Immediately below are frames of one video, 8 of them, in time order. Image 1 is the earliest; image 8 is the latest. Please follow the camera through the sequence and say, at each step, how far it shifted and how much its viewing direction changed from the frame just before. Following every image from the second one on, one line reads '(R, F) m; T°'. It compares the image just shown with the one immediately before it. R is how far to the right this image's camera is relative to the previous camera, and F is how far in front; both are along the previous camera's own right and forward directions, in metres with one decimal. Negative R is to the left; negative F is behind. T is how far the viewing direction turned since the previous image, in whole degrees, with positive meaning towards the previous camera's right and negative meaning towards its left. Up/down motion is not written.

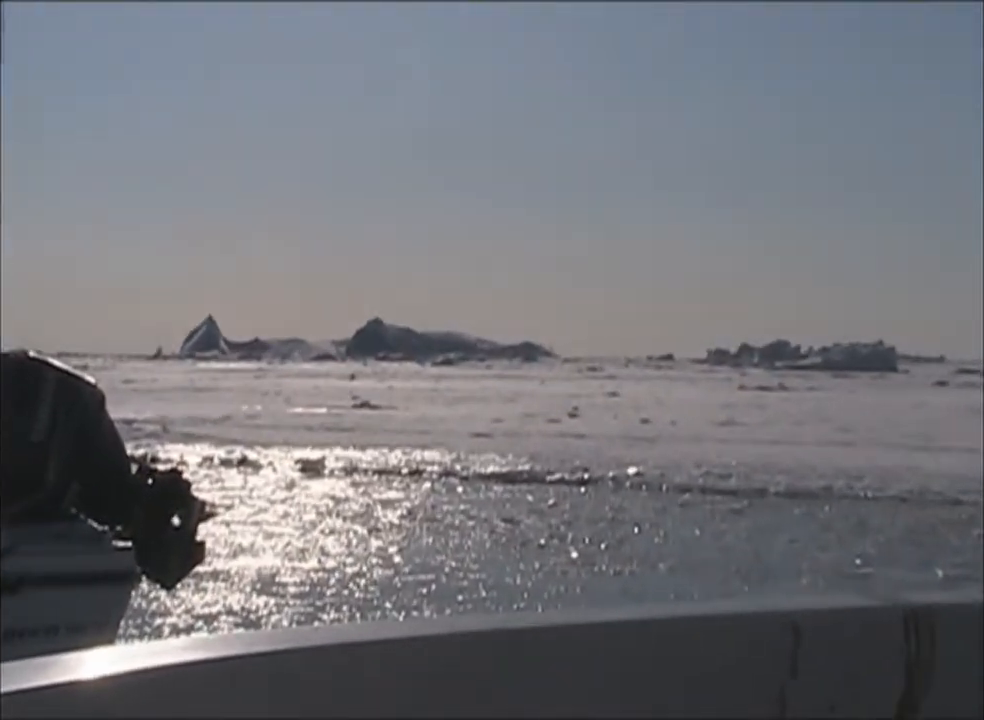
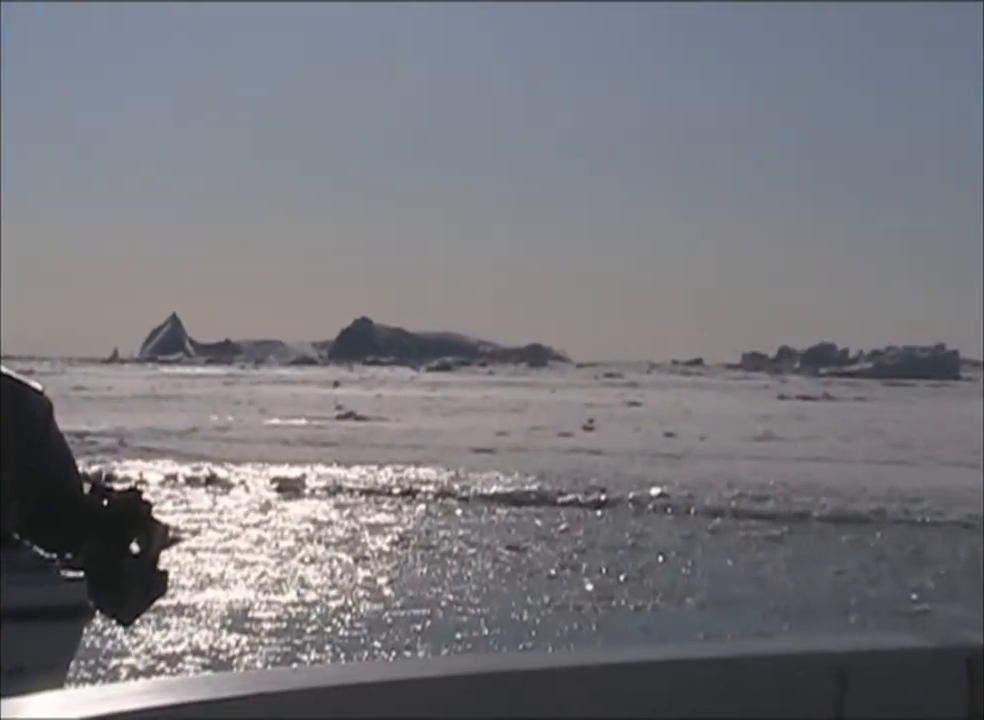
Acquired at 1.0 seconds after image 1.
(+0.2, +3.0) m; -1°
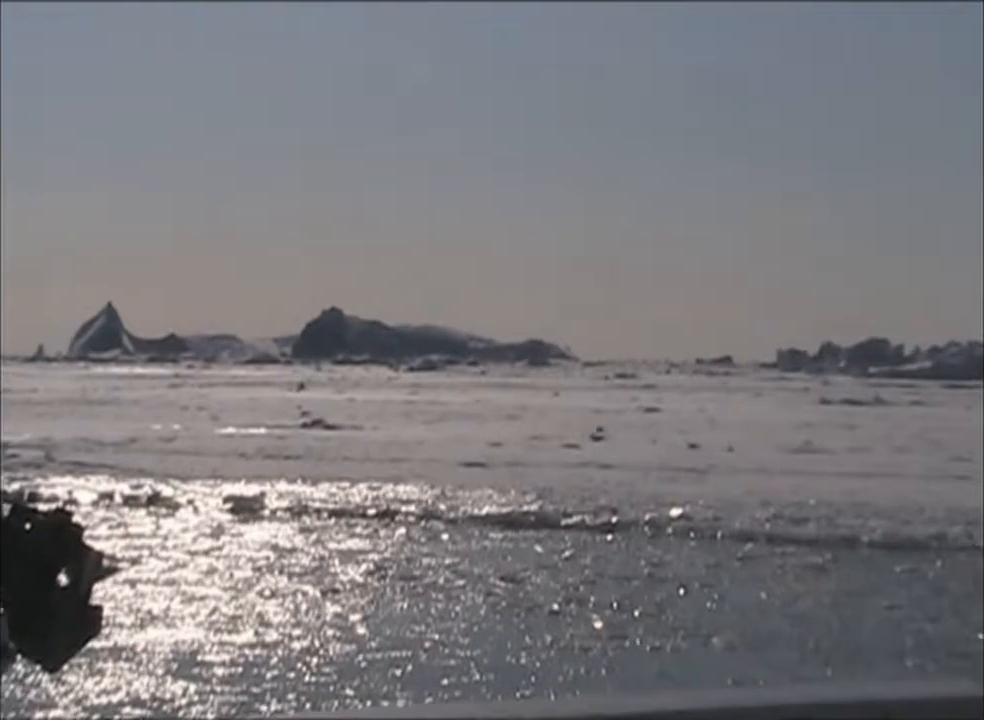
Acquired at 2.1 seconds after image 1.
(+0.2, +3.2) m; 0°
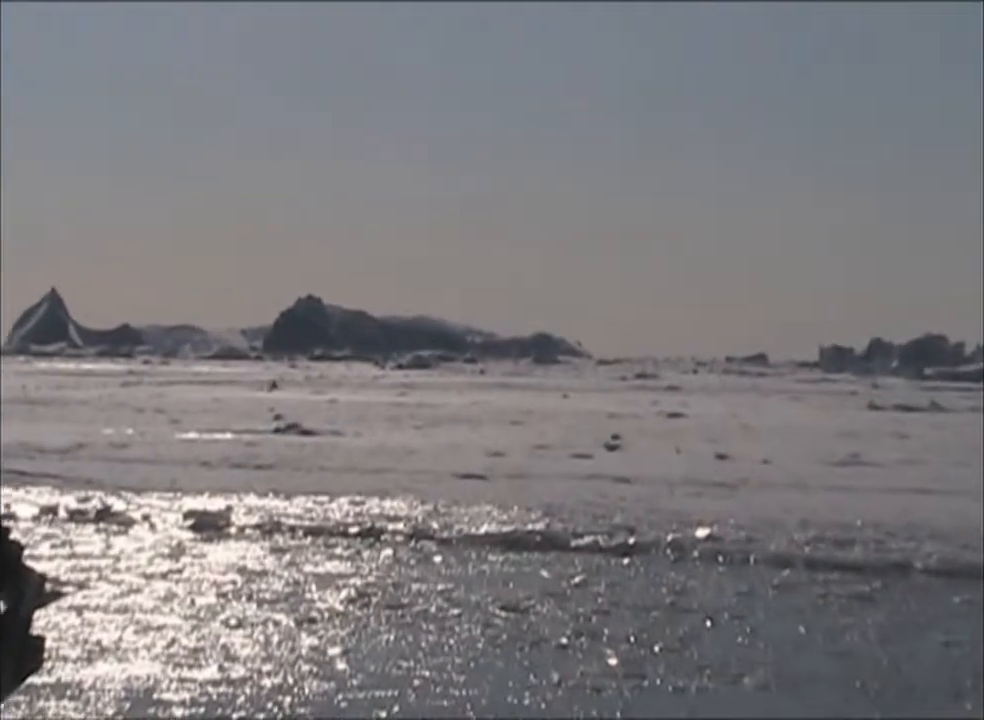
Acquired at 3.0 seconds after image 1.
(+0.1, +2.4) m; 0°
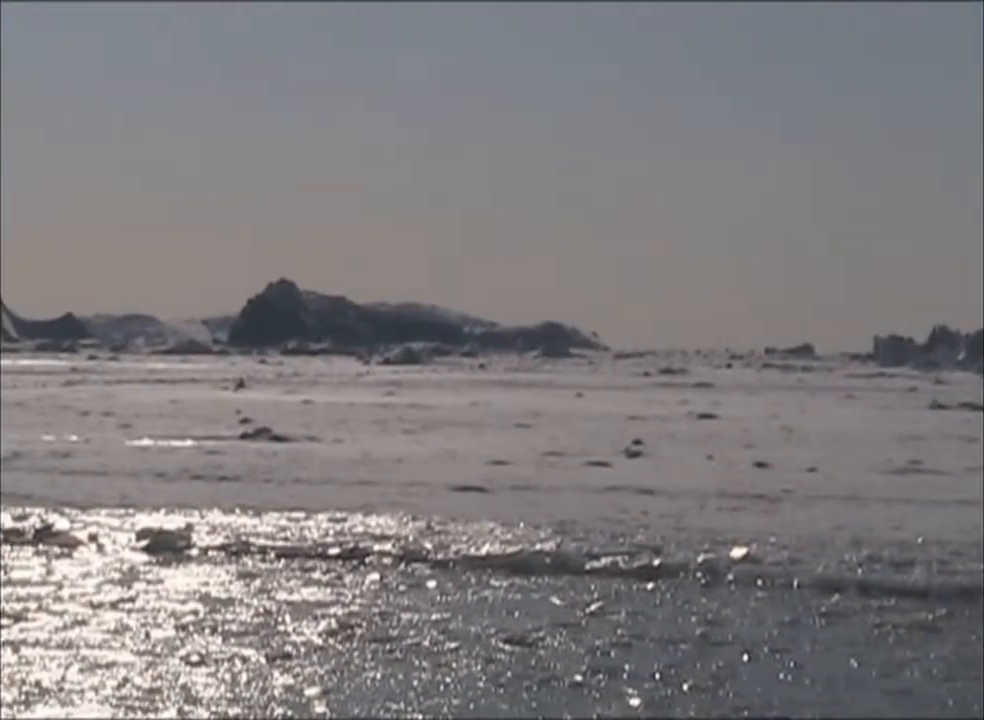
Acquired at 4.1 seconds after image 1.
(+0.1, +2.2) m; -1°
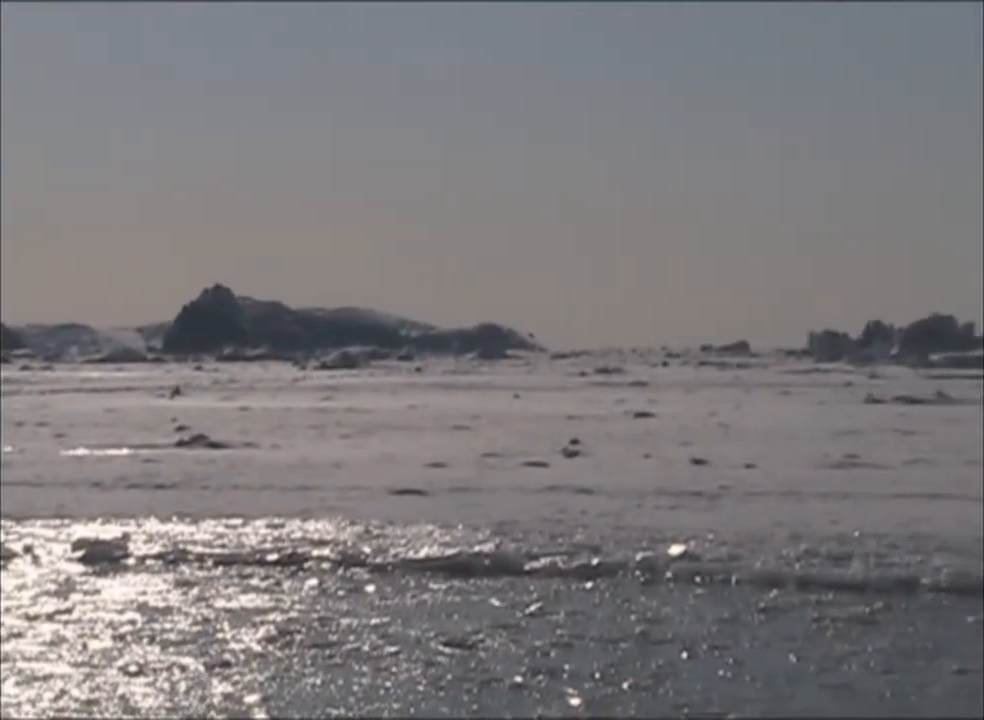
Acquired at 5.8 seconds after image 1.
(+0.3, 0.0) m; +1°
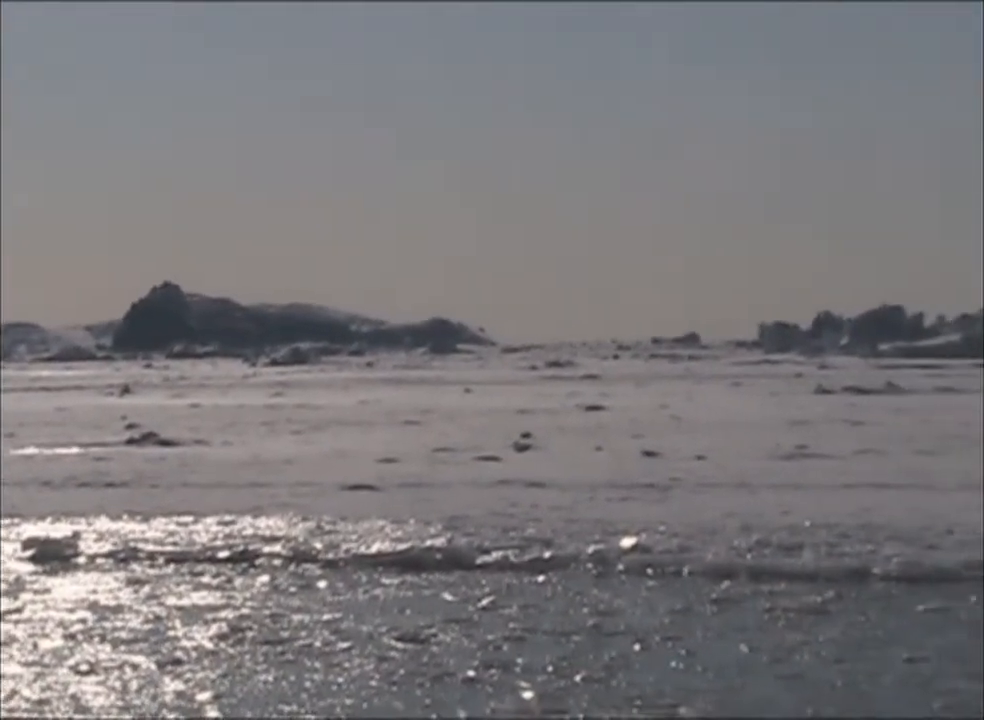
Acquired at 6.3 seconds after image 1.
(+0.3, 0.0) m; 0°
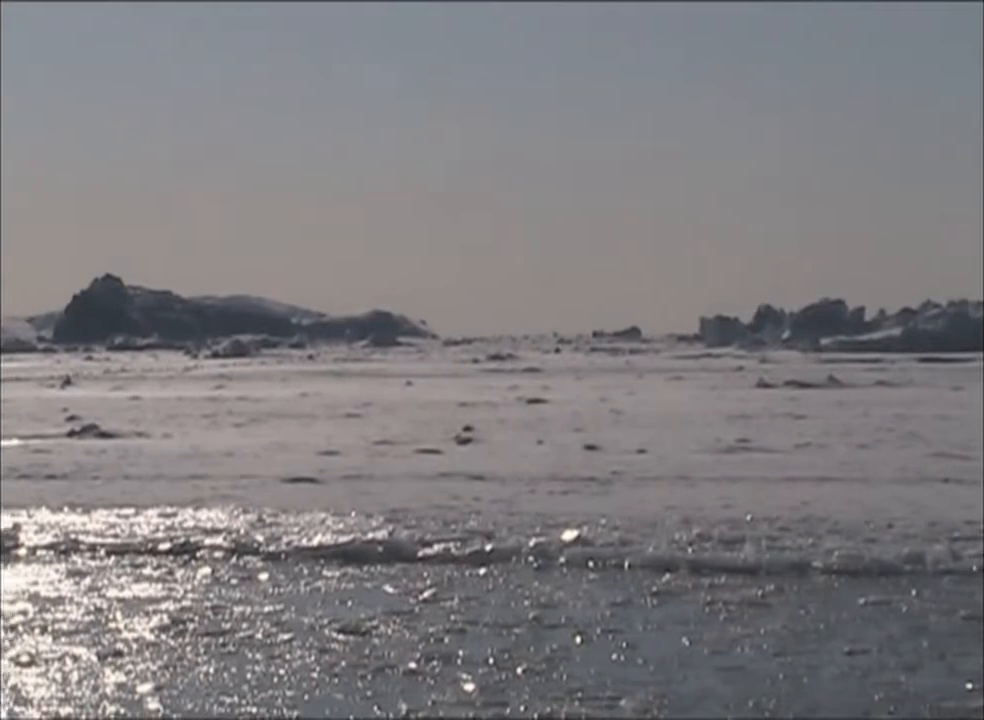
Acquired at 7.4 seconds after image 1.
(+0.3, 0.0) m; +1°
